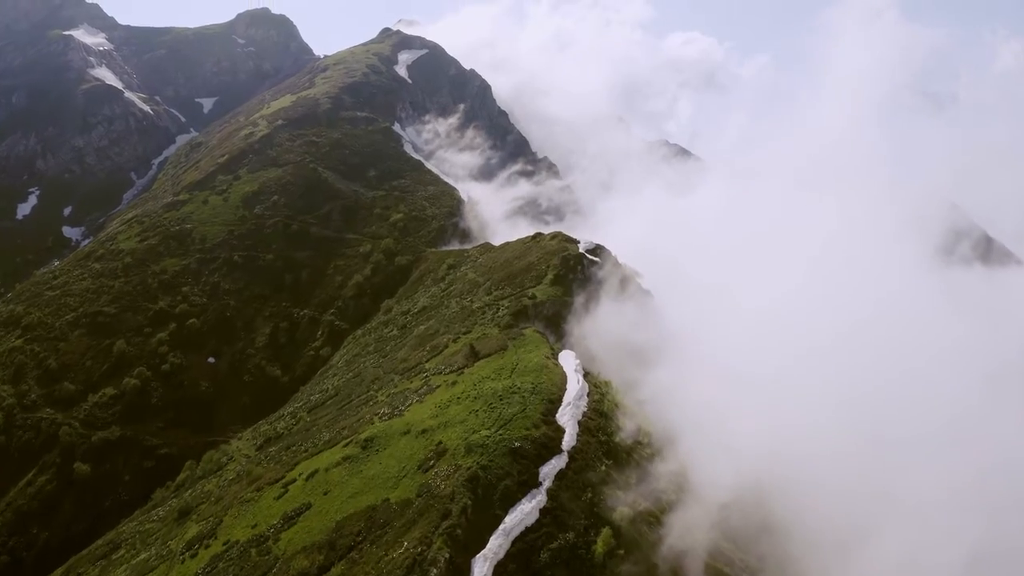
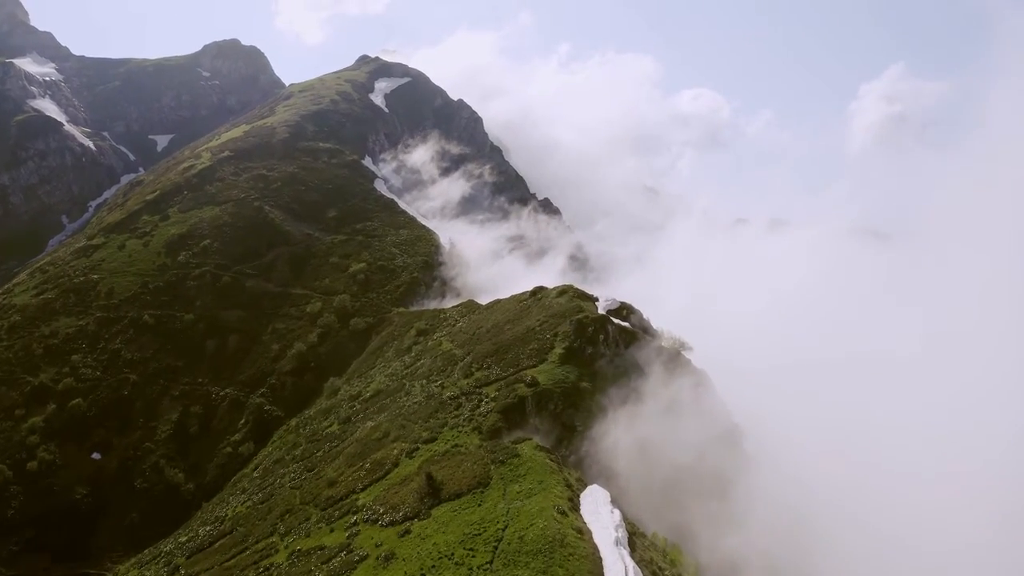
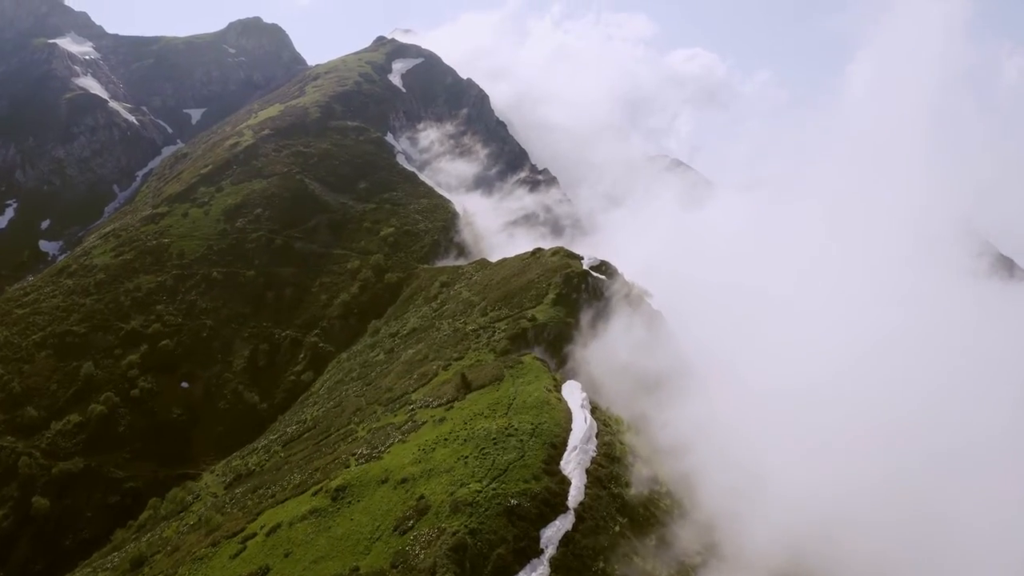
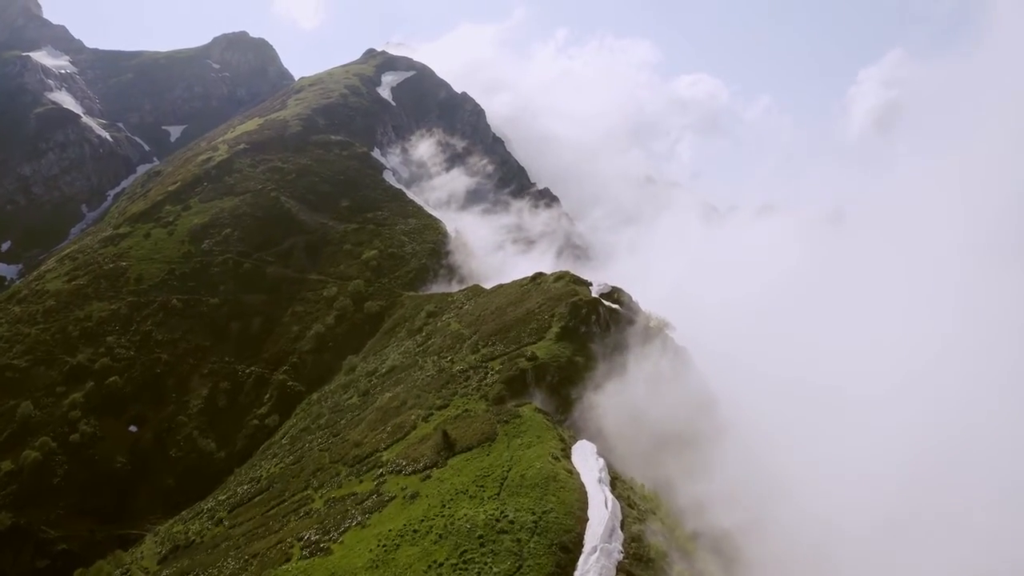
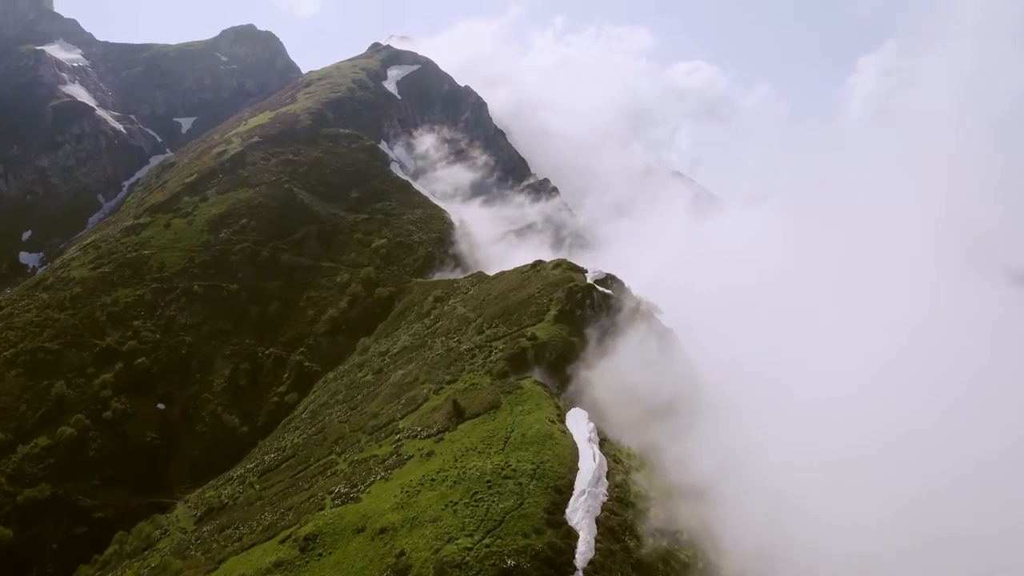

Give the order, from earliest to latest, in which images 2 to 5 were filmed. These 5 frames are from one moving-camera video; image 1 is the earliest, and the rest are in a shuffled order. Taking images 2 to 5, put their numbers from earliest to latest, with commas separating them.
3, 5, 4, 2
